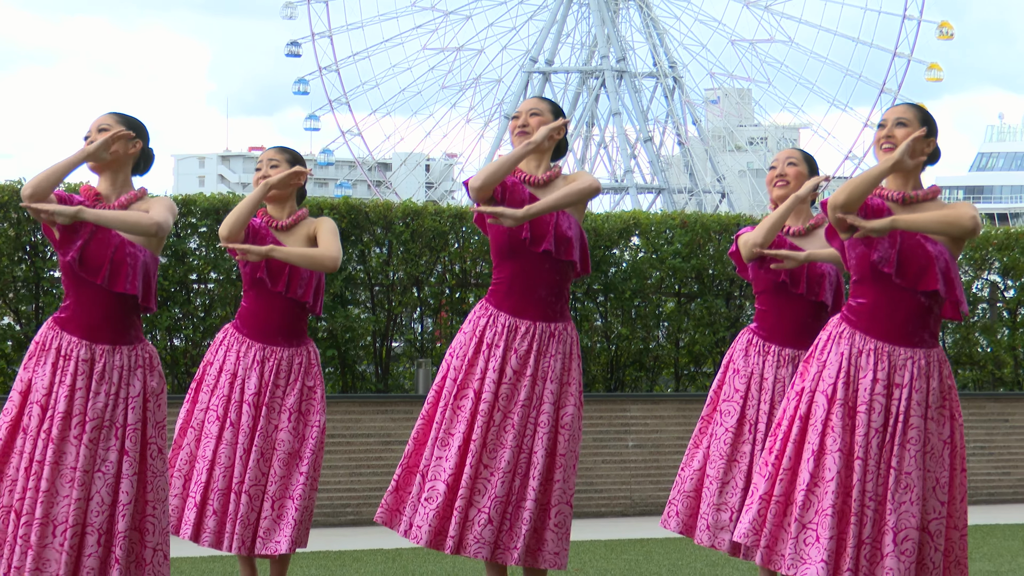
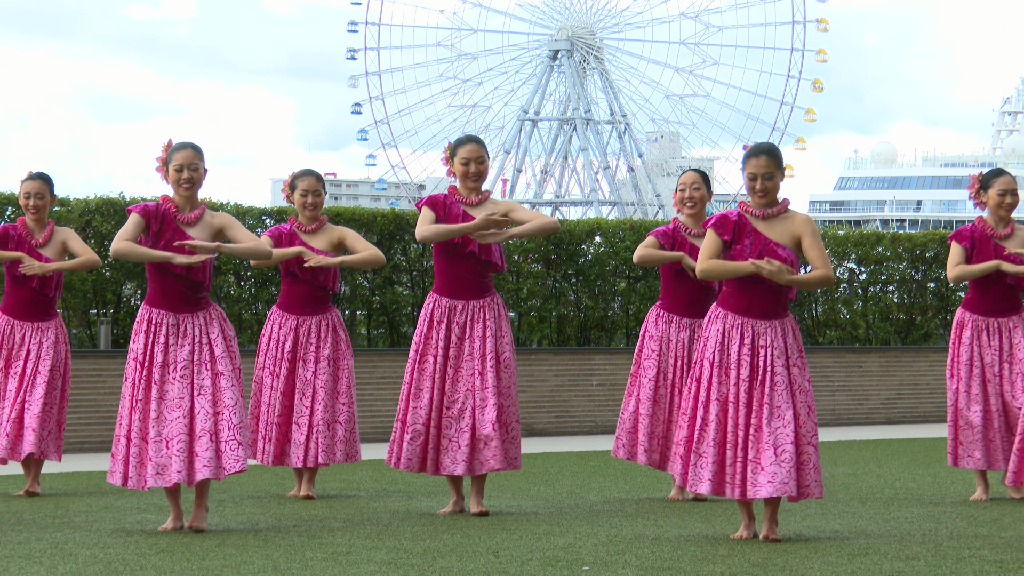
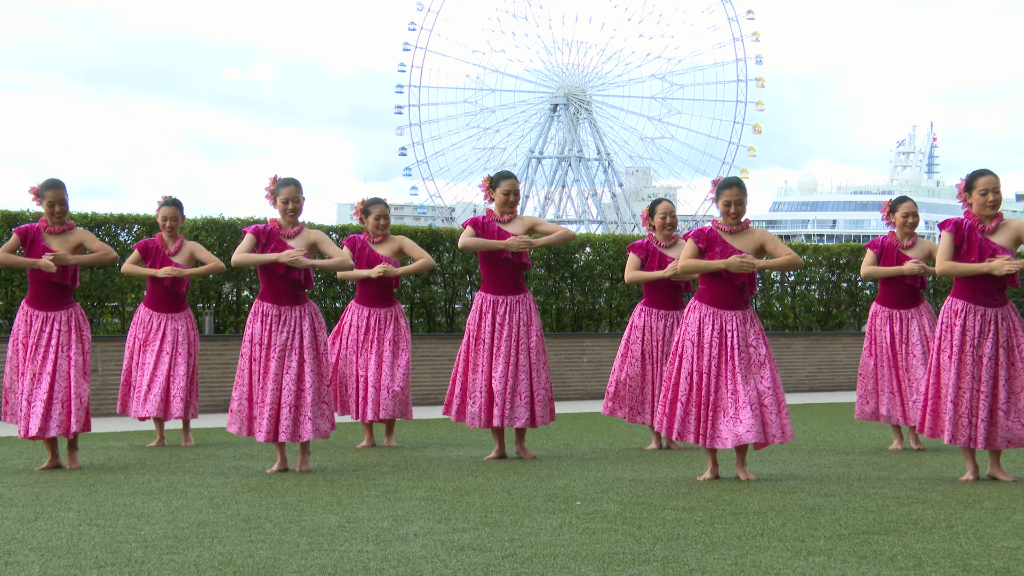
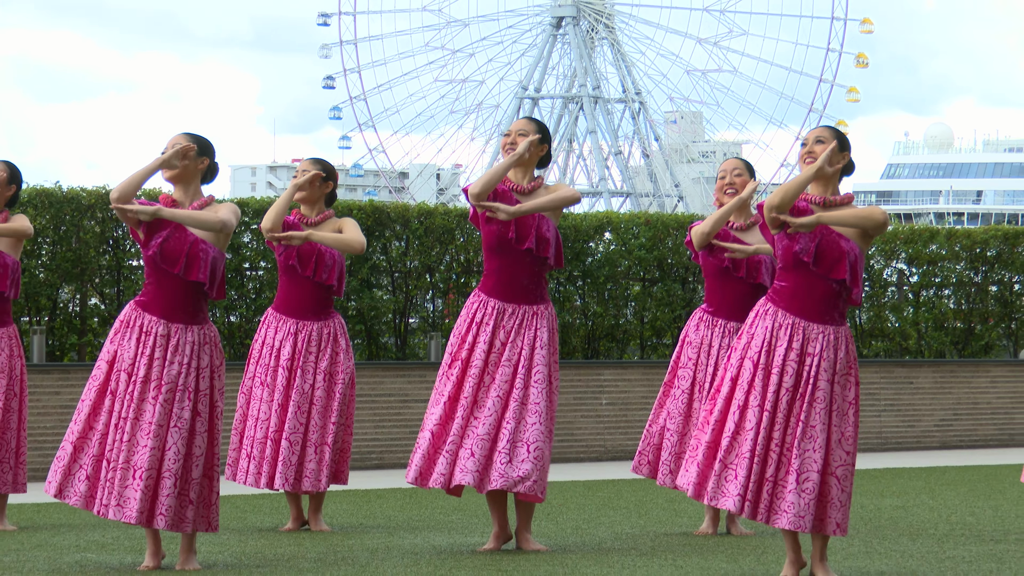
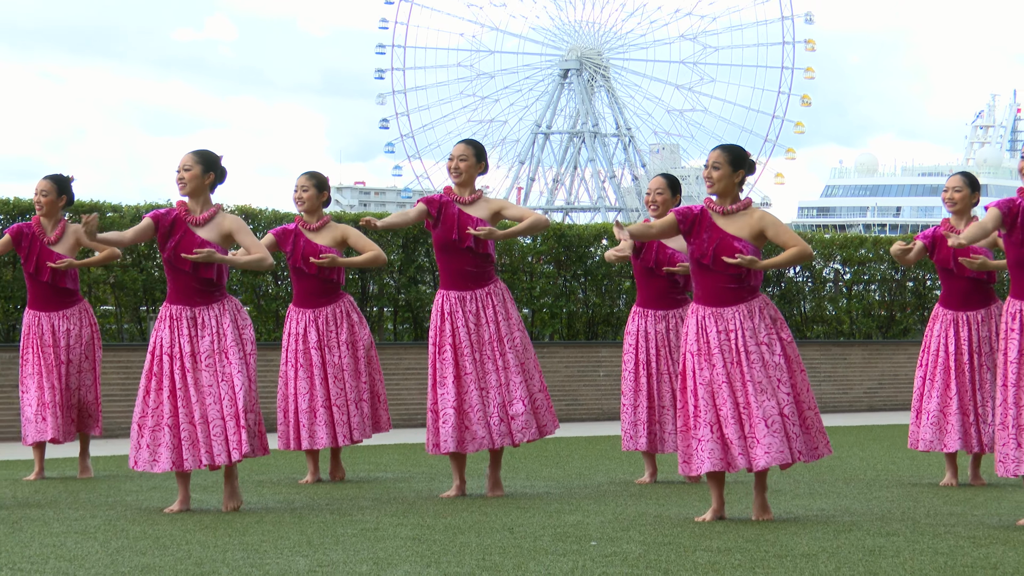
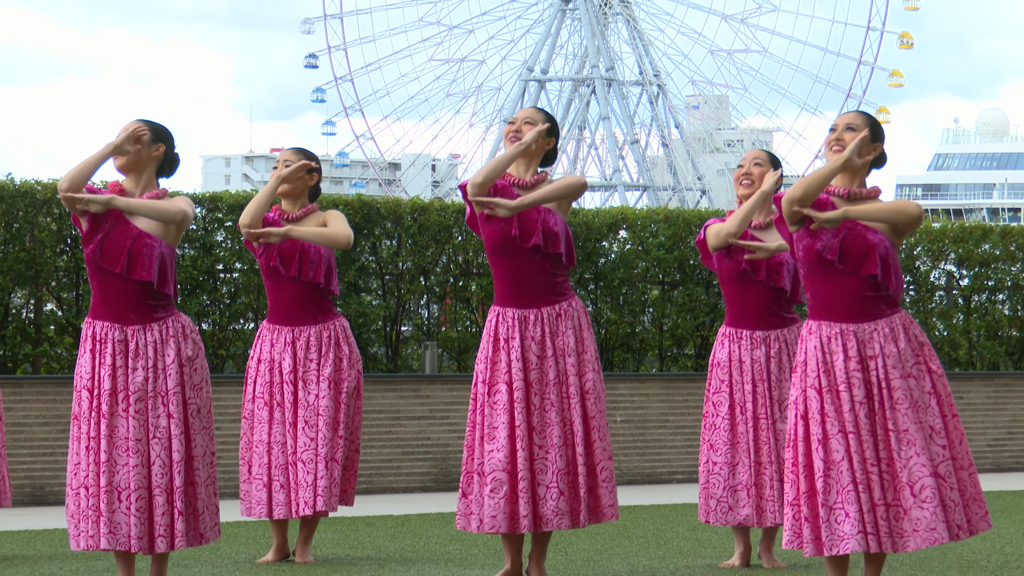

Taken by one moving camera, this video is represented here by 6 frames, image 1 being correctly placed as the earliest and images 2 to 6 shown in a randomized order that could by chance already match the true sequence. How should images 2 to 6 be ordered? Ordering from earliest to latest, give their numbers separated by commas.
6, 4, 2, 5, 3
